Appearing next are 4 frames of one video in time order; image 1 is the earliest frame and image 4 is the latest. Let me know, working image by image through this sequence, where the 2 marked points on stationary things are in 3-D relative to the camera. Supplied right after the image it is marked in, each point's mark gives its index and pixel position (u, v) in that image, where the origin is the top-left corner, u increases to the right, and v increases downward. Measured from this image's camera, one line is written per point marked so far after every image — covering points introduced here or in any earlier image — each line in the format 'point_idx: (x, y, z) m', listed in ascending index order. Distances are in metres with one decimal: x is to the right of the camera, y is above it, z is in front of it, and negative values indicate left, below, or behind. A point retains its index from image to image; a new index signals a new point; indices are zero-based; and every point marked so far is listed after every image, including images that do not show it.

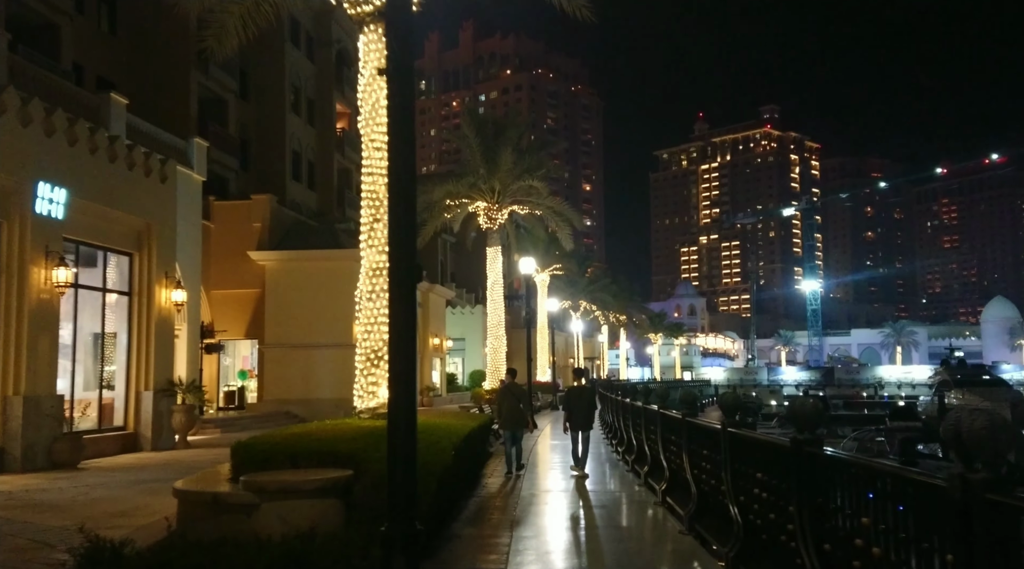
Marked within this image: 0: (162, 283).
0: (-7.2, 0.0, +18.7) m
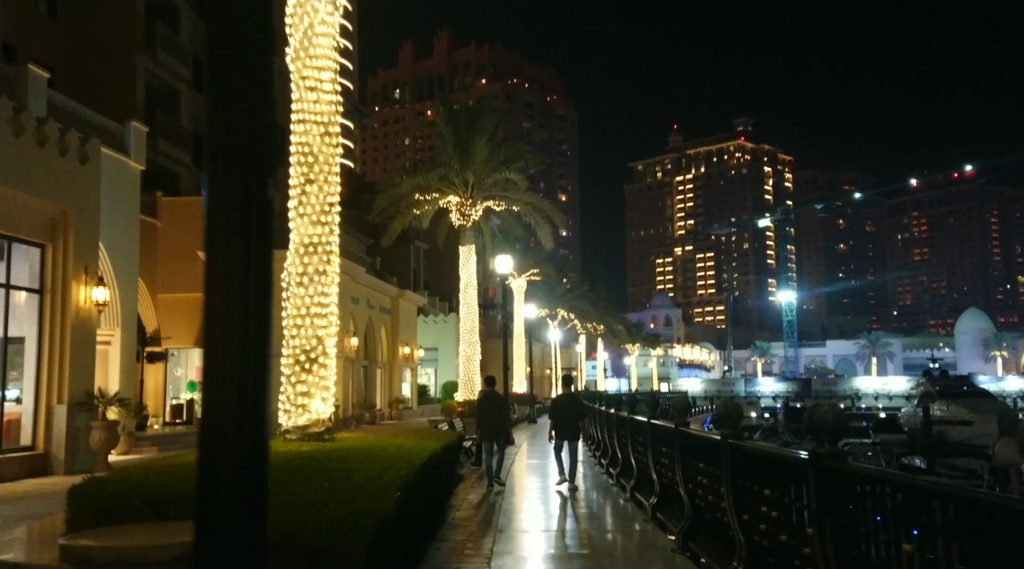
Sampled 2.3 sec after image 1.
0: (-7.7, +0.1, +16.2) m
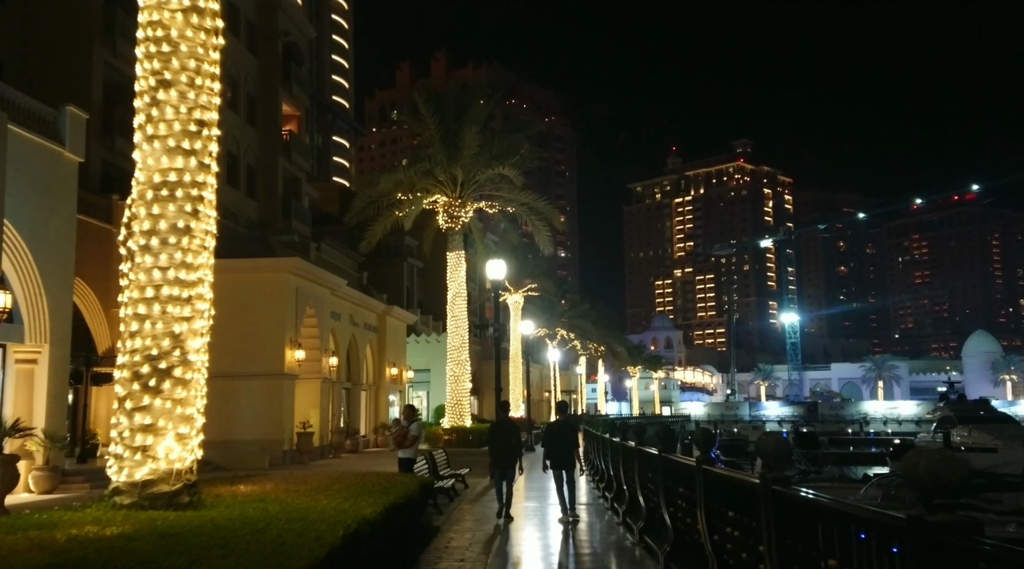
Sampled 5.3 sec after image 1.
0: (-7.8, 0.0, +13.3) m
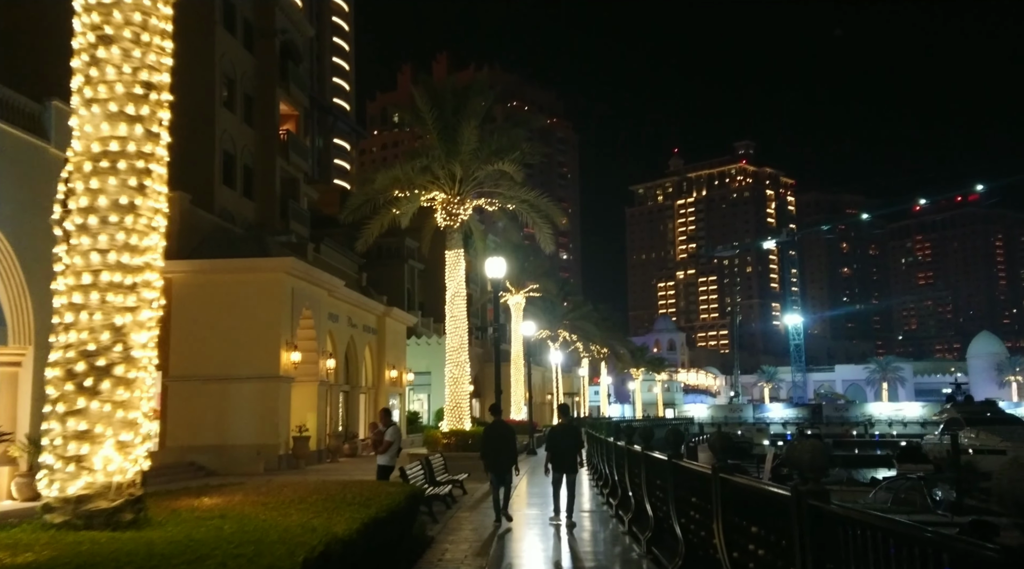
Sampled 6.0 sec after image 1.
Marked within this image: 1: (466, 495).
0: (-7.8, 0.0, +12.7) m
1: (-0.8, -3.8, +16.3) m
